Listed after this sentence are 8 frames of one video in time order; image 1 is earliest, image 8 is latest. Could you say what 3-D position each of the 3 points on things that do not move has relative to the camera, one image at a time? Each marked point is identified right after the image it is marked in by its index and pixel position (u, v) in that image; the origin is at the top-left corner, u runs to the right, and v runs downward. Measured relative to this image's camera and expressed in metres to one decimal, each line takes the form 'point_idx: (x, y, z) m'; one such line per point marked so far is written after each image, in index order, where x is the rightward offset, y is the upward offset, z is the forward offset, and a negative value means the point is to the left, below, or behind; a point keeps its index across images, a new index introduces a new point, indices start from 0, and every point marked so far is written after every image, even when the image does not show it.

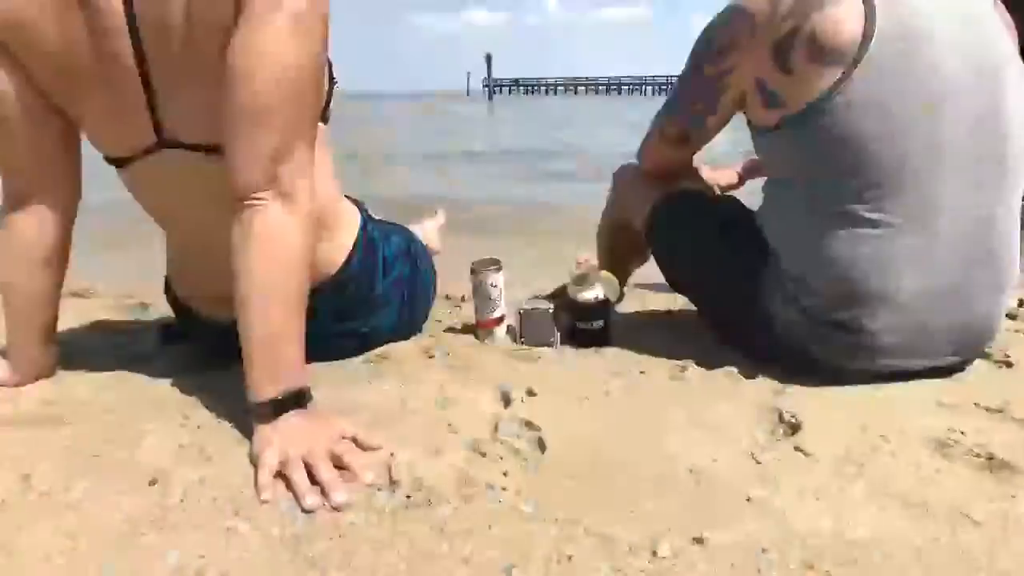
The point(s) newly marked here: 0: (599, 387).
0: (+0.2, -0.2, +1.3) m
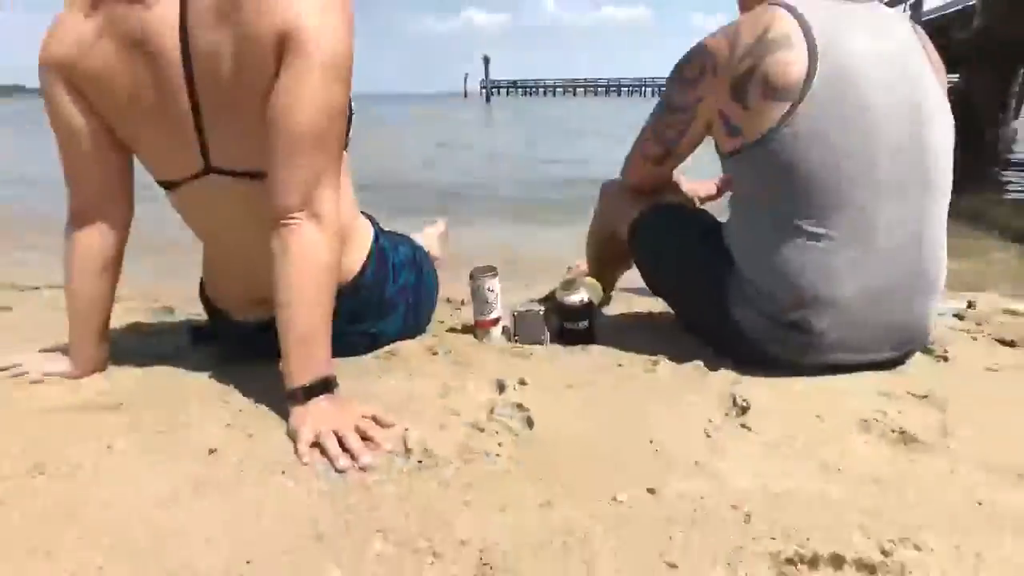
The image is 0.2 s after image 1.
0: (+0.2, -0.2, +1.5) m
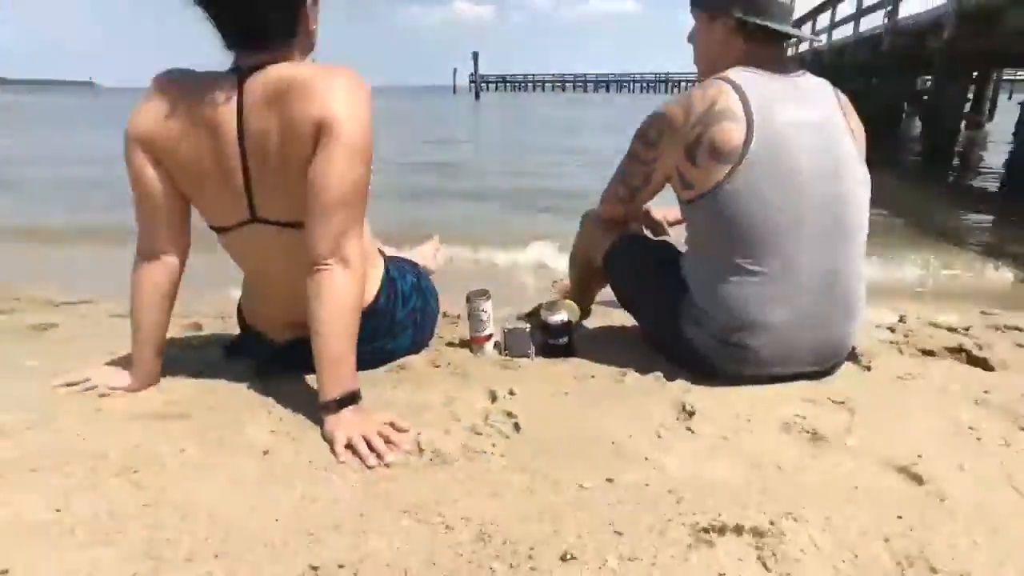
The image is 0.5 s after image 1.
0: (+0.2, -0.3, +1.8) m
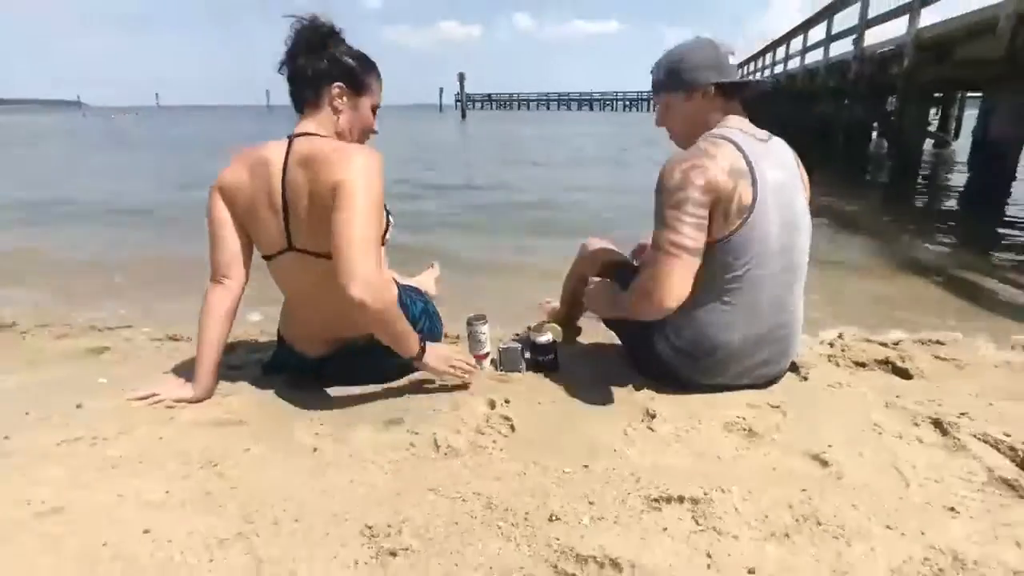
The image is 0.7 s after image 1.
0: (+0.1, -0.4, +2.2) m
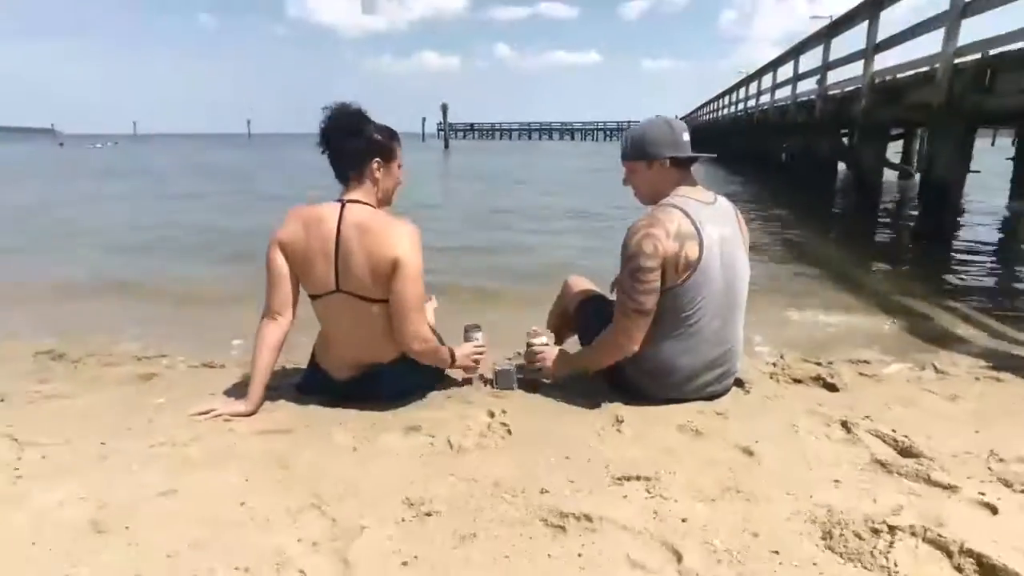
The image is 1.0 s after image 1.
0: (+0.1, -0.6, +2.7) m
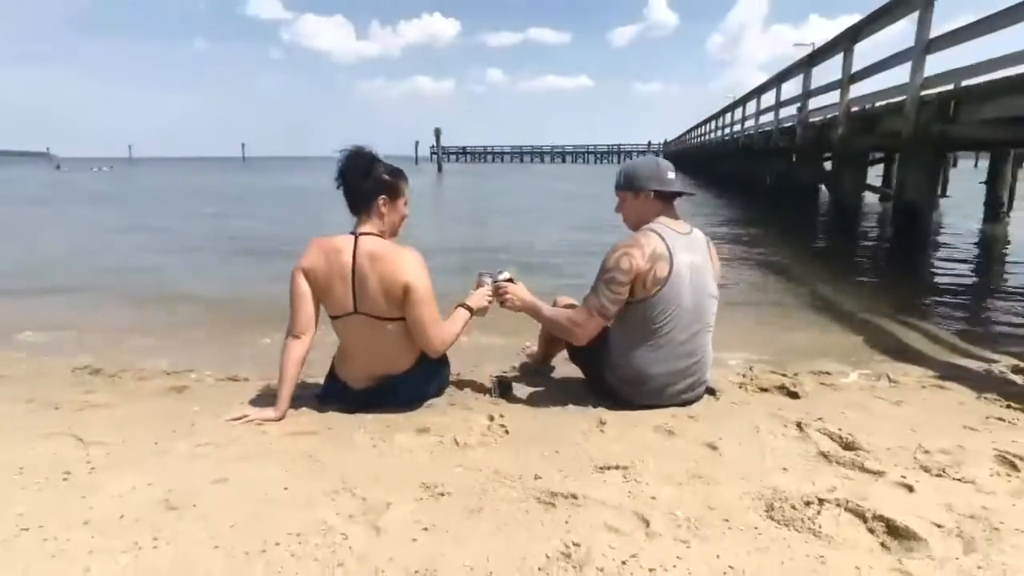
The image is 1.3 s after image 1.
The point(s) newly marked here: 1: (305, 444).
0: (+0.1, -0.7, +3.1) m
1: (-1.0, -0.7, +2.7) m
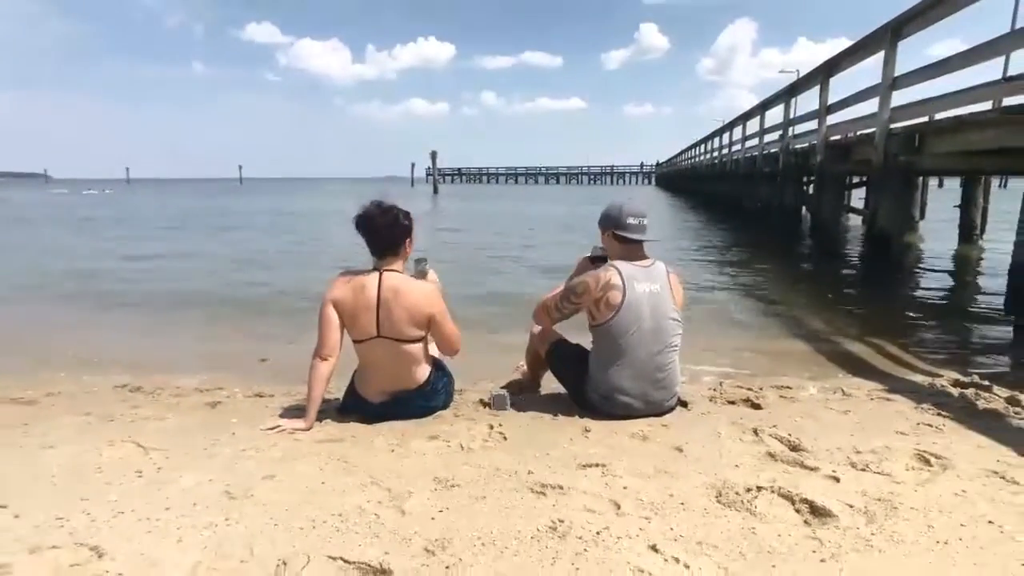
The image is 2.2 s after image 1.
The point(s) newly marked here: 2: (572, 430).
0: (+0.1, -0.8, +3.5) m
1: (-1.0, -0.9, +3.1) m
2: (+0.4, -0.9, +3.4) m
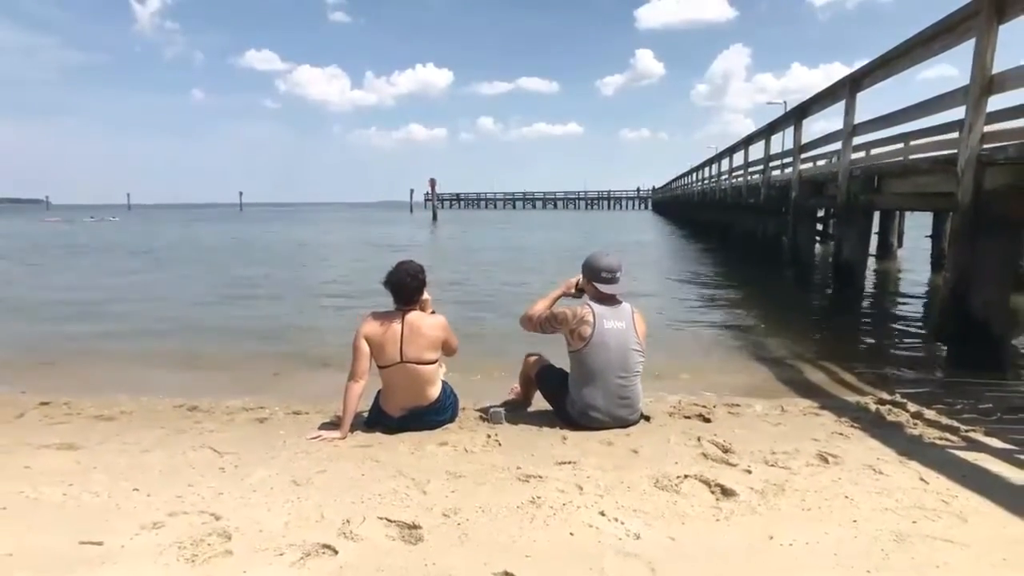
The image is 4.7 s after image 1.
0: (0.0, -1.1, +4.4) m
1: (-1.0, -1.1, +4.0) m
2: (+0.3, -1.1, +4.3) m
